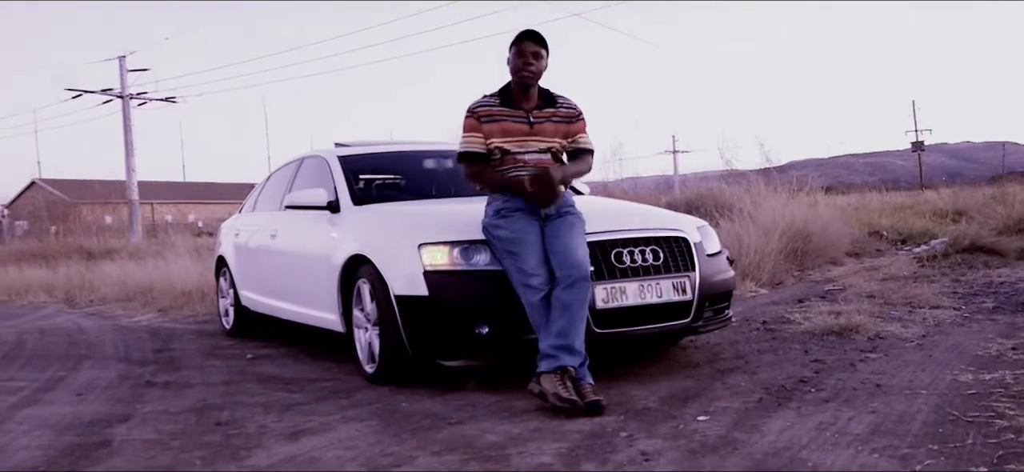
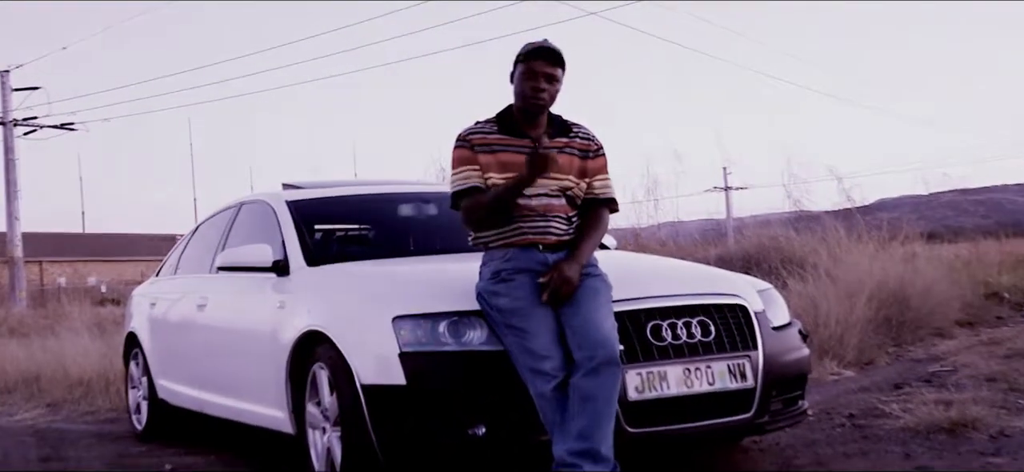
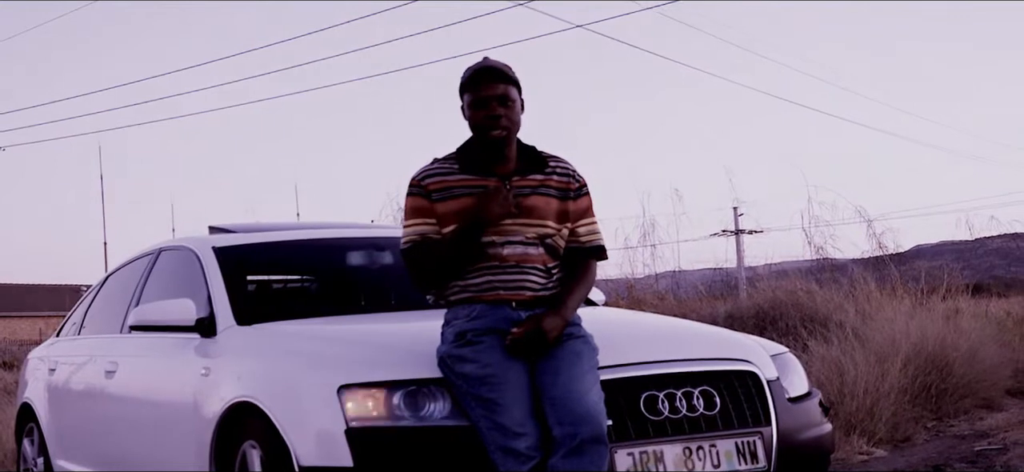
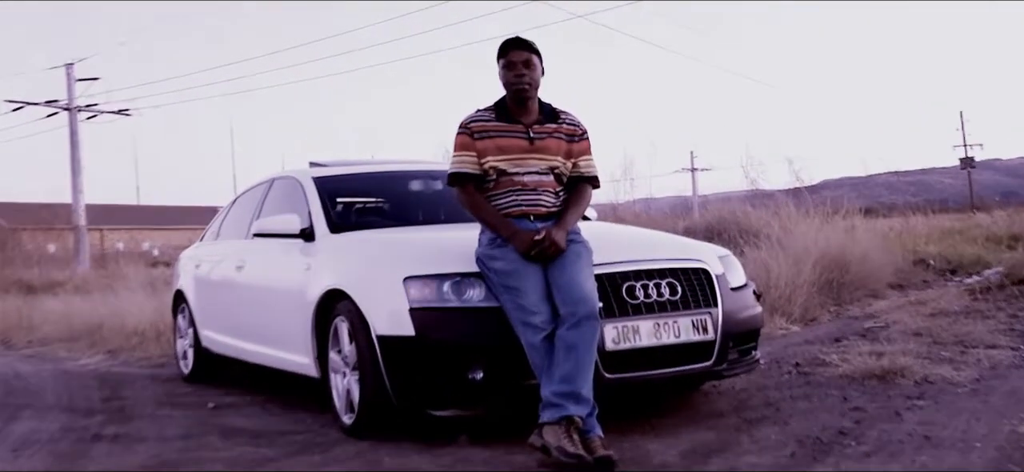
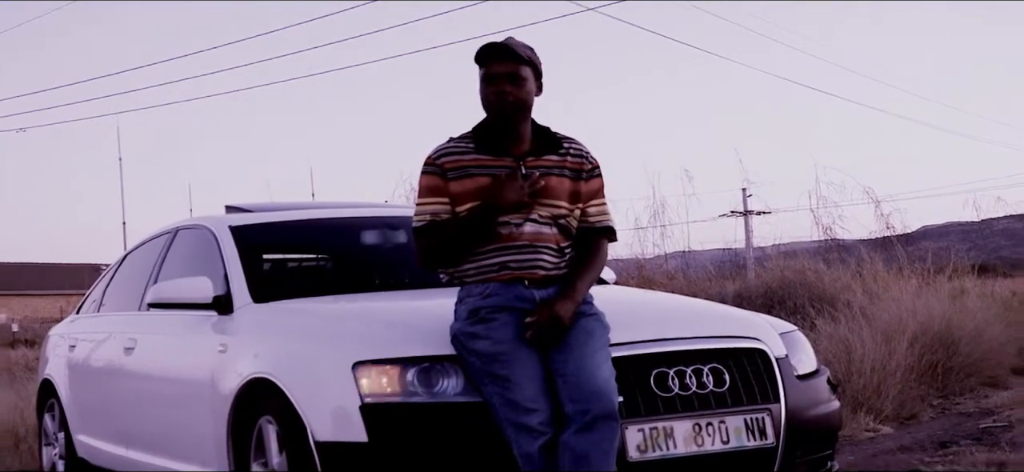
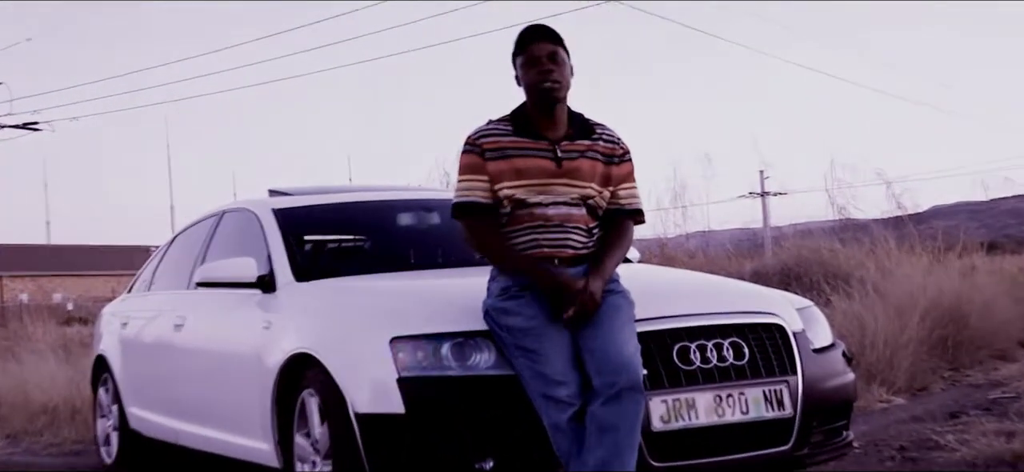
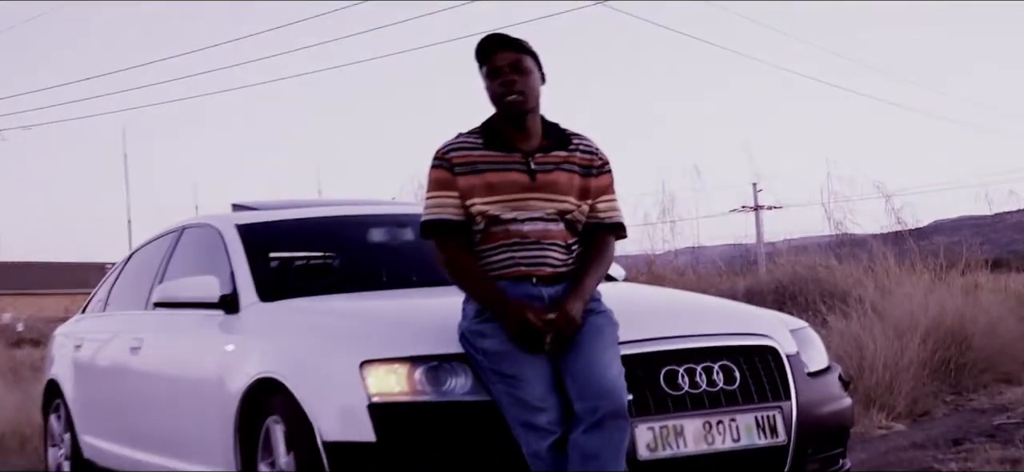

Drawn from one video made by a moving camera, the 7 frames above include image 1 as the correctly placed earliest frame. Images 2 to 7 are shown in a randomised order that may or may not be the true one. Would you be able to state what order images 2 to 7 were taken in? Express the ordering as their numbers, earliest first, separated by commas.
4, 2, 6, 7, 3, 5
